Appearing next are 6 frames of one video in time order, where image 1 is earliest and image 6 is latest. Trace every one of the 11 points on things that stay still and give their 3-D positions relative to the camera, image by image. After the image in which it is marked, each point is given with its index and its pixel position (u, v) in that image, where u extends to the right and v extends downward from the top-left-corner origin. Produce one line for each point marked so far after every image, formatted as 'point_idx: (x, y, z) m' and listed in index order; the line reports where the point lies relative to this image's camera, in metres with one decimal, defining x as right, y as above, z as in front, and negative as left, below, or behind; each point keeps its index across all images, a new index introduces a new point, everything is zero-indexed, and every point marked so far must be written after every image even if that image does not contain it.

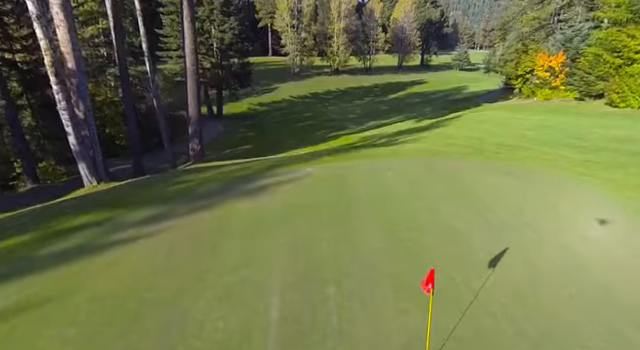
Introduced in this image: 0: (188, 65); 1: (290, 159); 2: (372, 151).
0: (-4.2, +3.5, +11.2) m
1: (-0.7, +0.4, +8.7) m
2: (+1.4, +0.6, +9.5) m
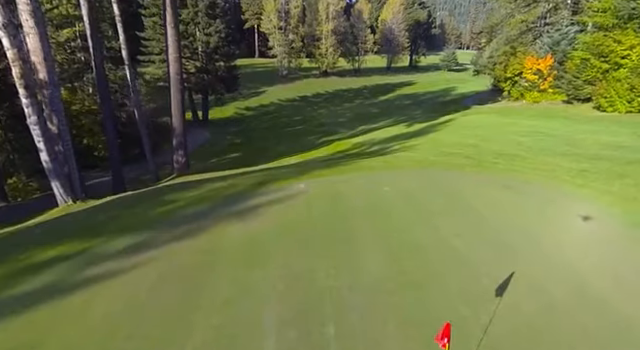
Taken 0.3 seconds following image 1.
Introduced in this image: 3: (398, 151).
0: (-4.6, +3.1, +10.7) m
1: (-0.9, 0.0, +8.3) m
2: (+1.2, +0.3, +9.2) m
3: (+2.6, +0.8, +11.4) m
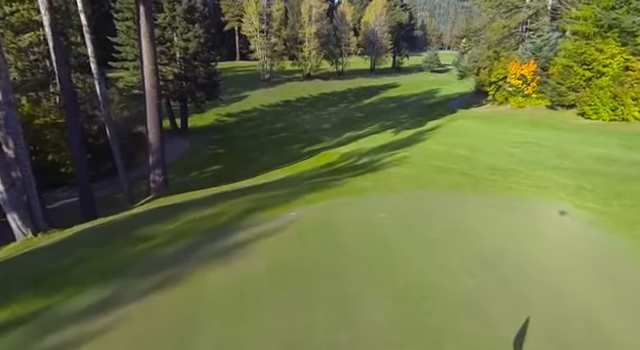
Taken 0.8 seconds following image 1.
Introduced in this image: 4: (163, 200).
0: (-5.0, +2.5, +10.0) m
1: (-1.2, -0.5, +7.7) m
2: (+0.9, -0.2, +8.7) m
3: (+2.2, +0.3, +11.0) m
4: (-4.4, -0.8, +9.7) m
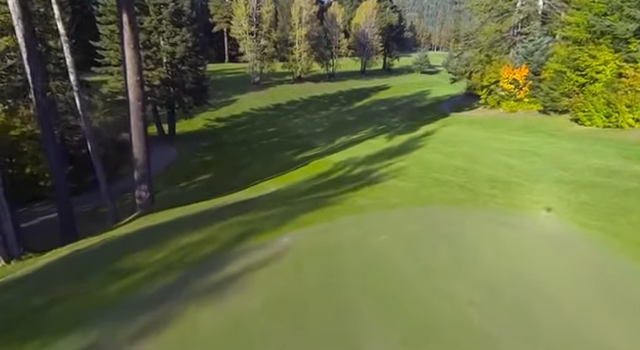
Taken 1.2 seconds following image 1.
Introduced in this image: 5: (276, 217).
0: (-5.1, +2.0, +9.4) m
1: (-1.3, -0.9, +7.2) m
2: (+0.8, -0.6, +8.3) m
3: (+2.0, -0.1, +10.6) m
4: (-4.6, -1.3, +9.2) m
5: (-0.9, -0.9, +7.4) m
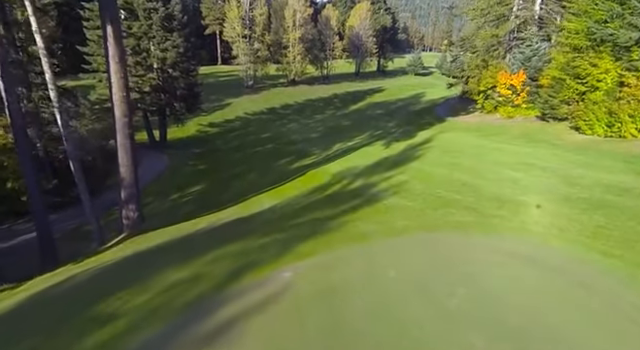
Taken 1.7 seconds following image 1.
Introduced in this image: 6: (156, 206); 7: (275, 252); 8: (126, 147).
0: (-5.2, +1.5, +8.9) m
1: (-1.3, -1.4, +6.8) m
2: (+0.7, -1.1, +7.9) m
3: (+1.9, -0.6, +10.2) m
4: (-4.6, -1.8, +8.6) m
5: (-0.9, -1.4, +6.9) m
6: (-6.9, -1.3, +14.7) m
7: (-0.9, -1.4, +6.6) m
8: (-5.2, +0.8, +9.2) m
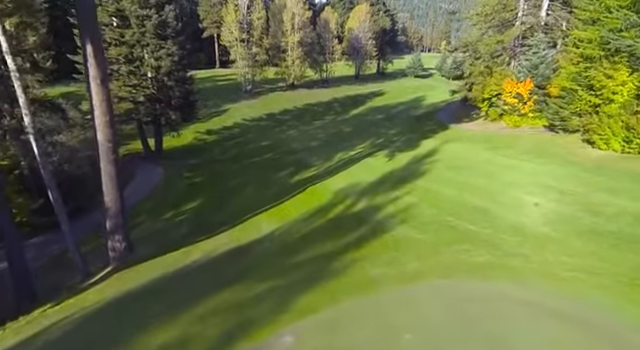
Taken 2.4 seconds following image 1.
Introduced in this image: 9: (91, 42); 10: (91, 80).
0: (-5.1, +0.8, +8.1) m
1: (-1.2, -2.1, +6.0) m
2: (+0.8, -1.8, +7.1) m
3: (+2.0, -1.3, +9.5) m
4: (-4.5, -2.5, +7.9) m
5: (-0.9, -2.1, +6.2) m
6: (-6.9, -2.0, +13.9) m
7: (-0.8, -2.1, +5.9) m
8: (-5.1, 0.0, +8.5) m
9: (-4.9, +2.9, +7.4) m
10: (-5.1, +2.1, +7.8) m
